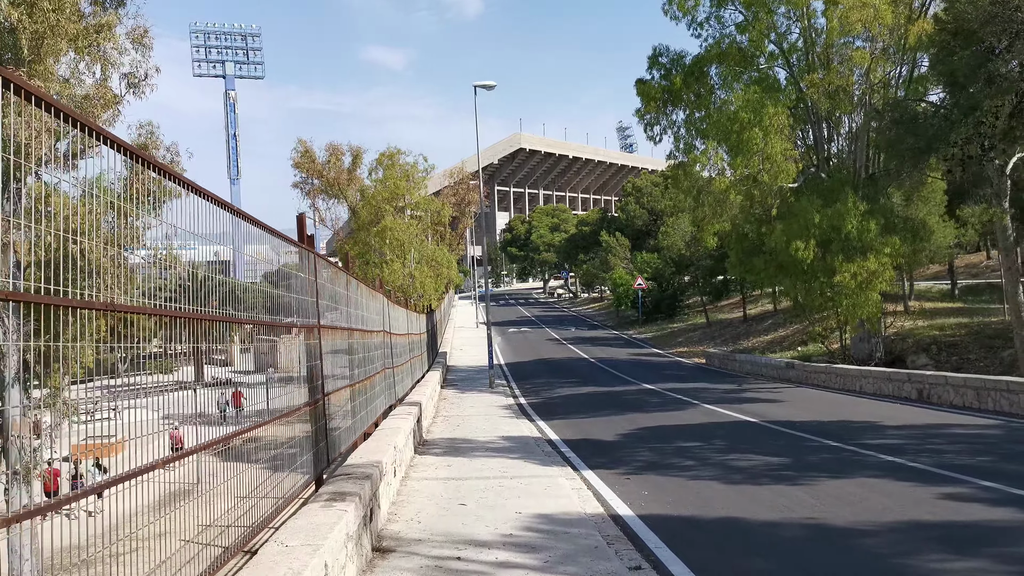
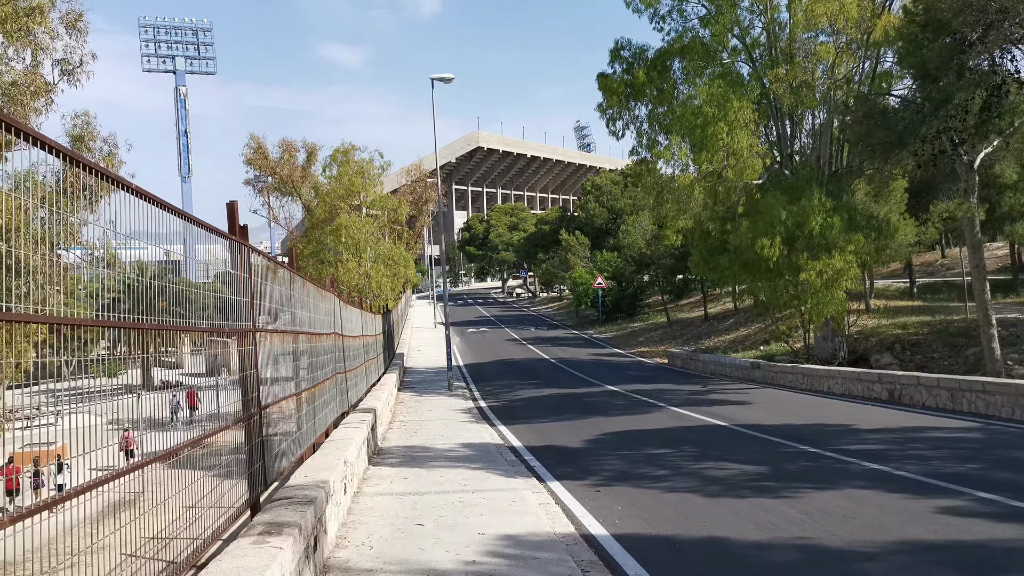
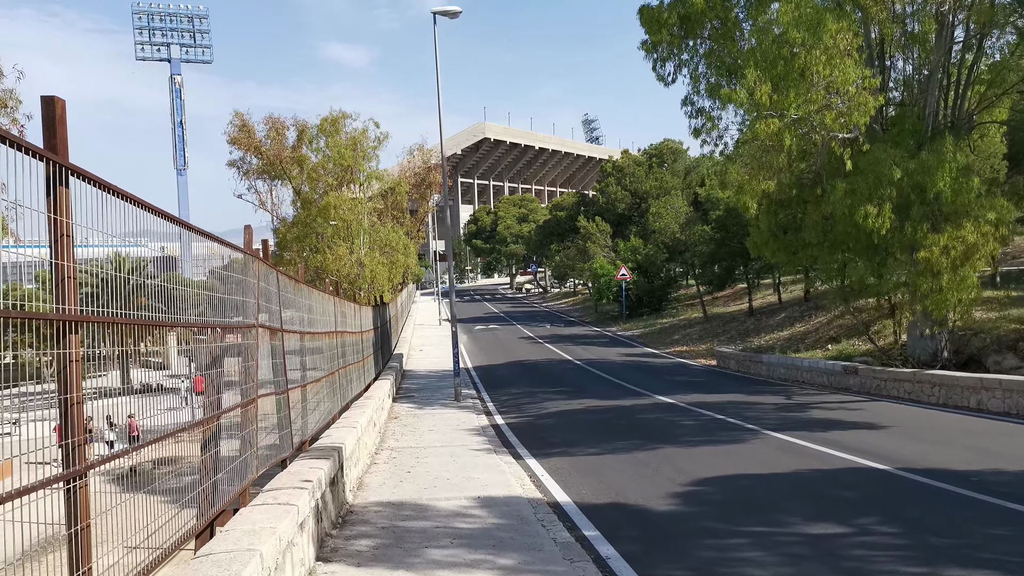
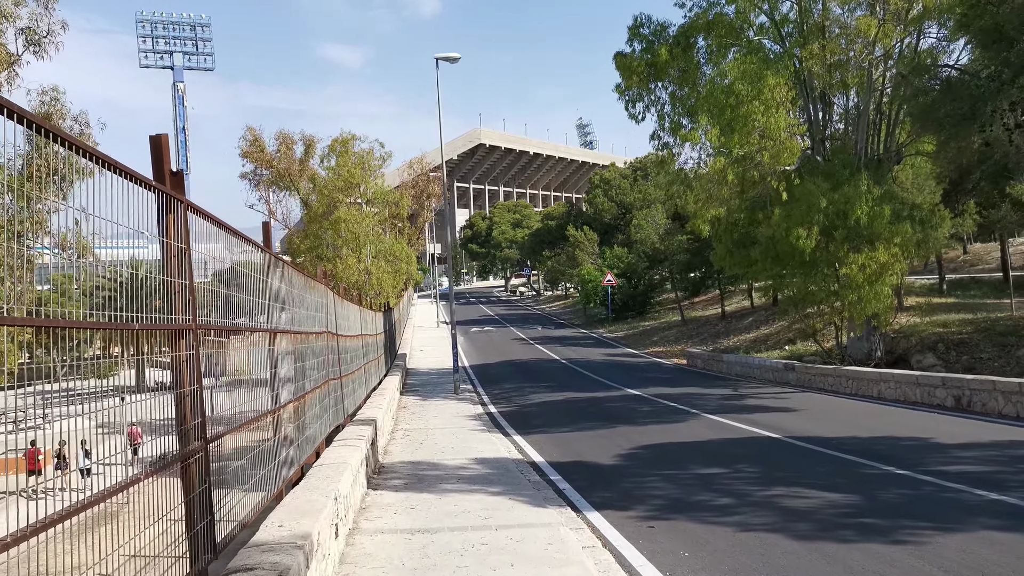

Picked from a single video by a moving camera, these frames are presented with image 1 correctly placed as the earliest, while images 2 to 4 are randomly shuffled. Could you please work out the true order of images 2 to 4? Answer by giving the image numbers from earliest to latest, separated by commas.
2, 4, 3
